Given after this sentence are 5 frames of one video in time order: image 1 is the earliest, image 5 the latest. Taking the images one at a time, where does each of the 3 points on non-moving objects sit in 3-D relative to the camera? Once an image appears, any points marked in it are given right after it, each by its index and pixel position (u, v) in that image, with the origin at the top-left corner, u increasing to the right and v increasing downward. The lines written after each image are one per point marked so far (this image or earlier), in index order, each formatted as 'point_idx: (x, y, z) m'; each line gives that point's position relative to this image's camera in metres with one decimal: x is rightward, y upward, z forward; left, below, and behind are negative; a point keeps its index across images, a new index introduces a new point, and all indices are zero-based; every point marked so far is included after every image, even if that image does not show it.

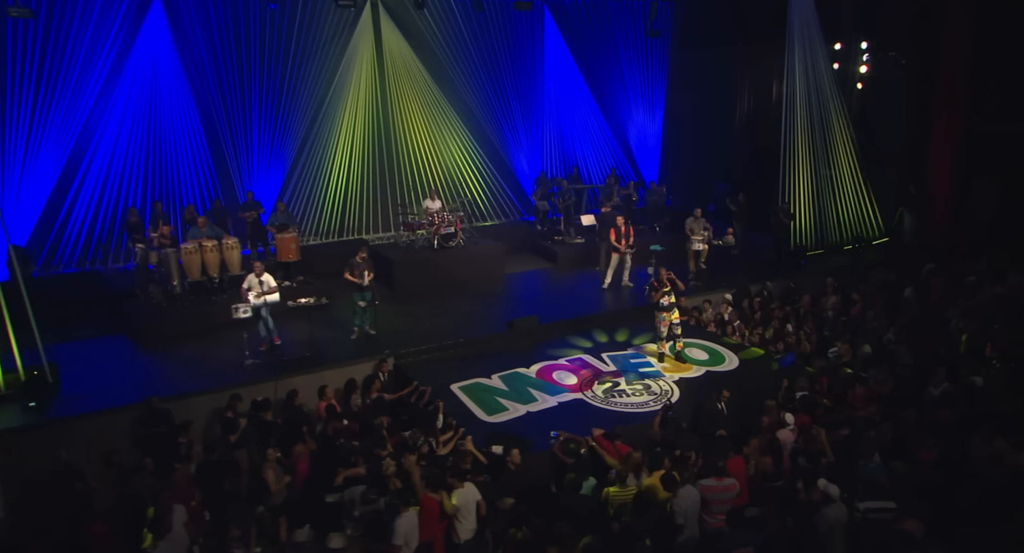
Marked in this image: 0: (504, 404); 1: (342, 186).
0: (-0.1, -1.5, +7.8) m
1: (-3.7, +2.1, +14.5) m
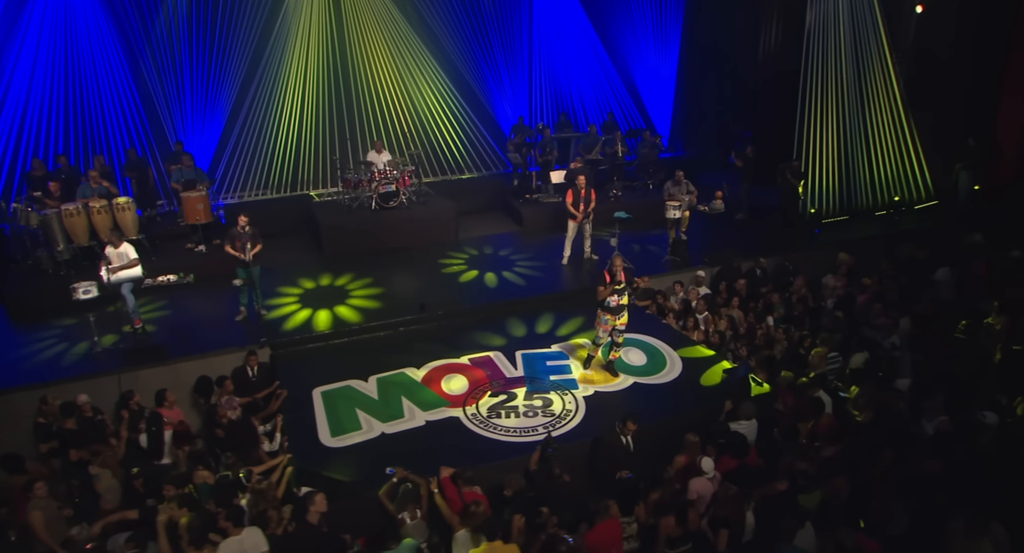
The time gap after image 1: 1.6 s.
0: (-1.5, -1.4, +6.3) m
1: (-4.3, +2.9, +13.0) m
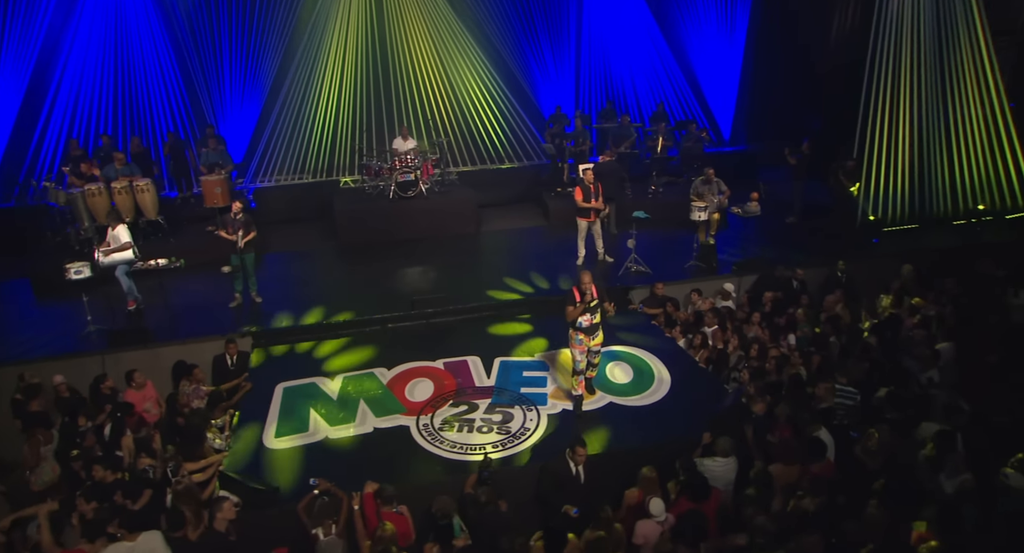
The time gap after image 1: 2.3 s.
0: (-1.9, -1.3, +6.1) m
1: (-3.5, +3.2, +13.0) m
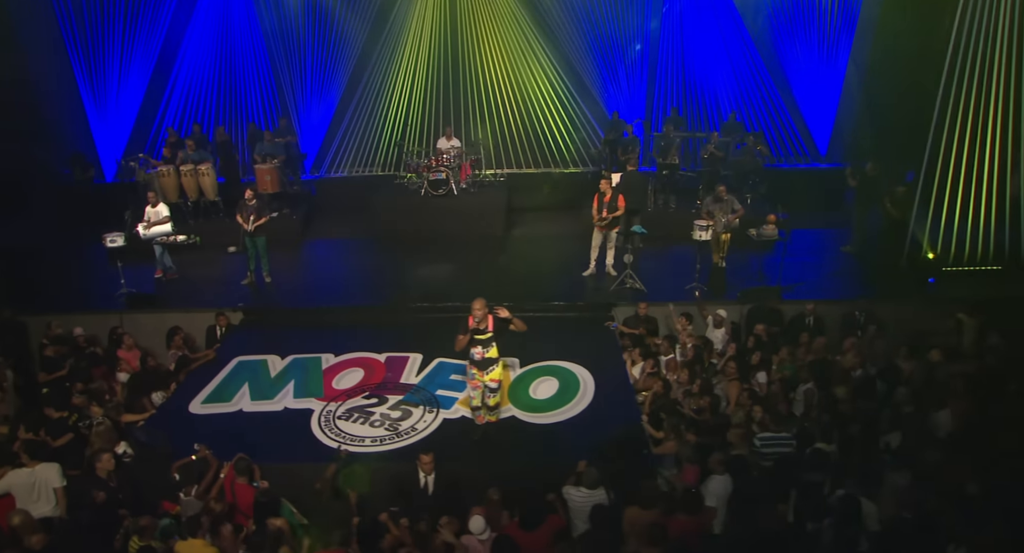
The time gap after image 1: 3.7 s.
0: (-2.8, -1.2, +6.7) m
1: (-2.3, +3.4, +13.7) m
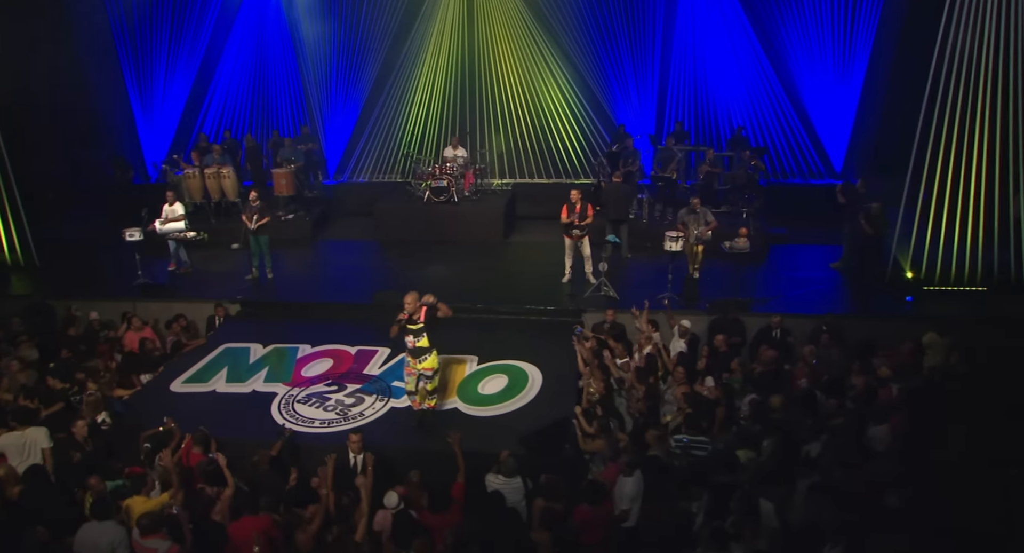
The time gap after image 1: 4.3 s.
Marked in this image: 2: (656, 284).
0: (-3.3, -1.1, +7.3) m
1: (-2.0, +3.3, +14.3) m
2: (+2.0, -0.1, +9.3) m
